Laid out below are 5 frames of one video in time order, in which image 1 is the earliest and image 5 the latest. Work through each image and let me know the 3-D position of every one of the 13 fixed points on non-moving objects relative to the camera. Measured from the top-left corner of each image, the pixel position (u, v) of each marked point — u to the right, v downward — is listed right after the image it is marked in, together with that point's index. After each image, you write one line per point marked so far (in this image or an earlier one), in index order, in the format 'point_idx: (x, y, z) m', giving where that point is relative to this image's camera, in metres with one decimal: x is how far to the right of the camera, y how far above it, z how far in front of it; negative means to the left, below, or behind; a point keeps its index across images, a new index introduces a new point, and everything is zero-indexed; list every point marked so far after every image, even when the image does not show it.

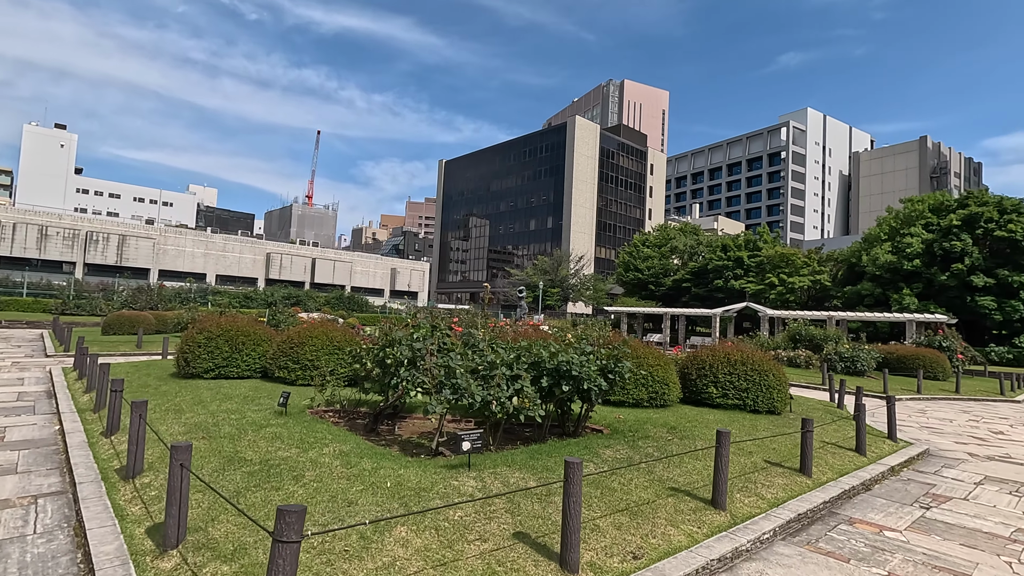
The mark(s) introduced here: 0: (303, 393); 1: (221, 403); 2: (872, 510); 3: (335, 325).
0: (-3.1, -1.6, +7.8) m
1: (-3.8, -1.5, +7.0) m
2: (+3.6, -2.2, +5.3) m
3: (-3.1, -0.7, +9.3) m
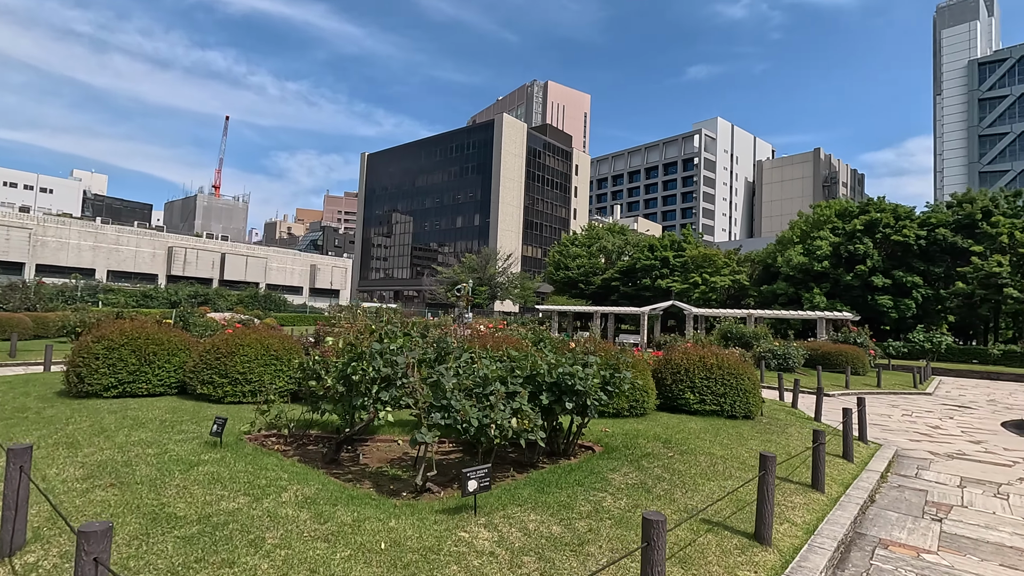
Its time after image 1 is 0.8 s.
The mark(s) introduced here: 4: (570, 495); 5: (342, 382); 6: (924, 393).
0: (-3.4, -1.6, +6.5) m
1: (-4.0, -1.5, +5.6) m
2: (+3.6, -2.2, +5.0) m
3: (-3.6, -0.7, +8.0) m
4: (+0.5, -1.7, +4.4) m
5: (-1.6, -0.9, +5.2) m
6: (+13.1, -3.4, +17.0) m
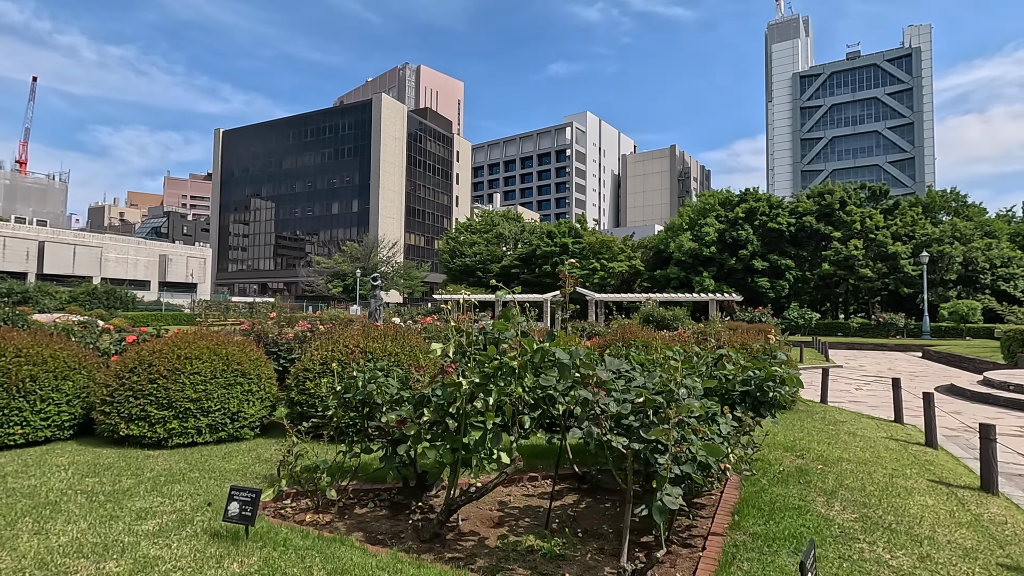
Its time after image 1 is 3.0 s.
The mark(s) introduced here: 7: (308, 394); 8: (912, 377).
0: (-2.4, -1.4, +4.2) m
1: (-2.7, -1.4, +3.2) m
2: (+4.7, -2.0, +4.4) m
3: (-3.0, -0.5, +5.5) m
4: (+1.9, -1.5, +3.0) m
5: (-0.4, -0.8, +3.3) m
6: (+11.2, -2.7, +18.3) m
7: (-2.0, -1.0, +5.3) m
8: (+12.0, -2.7, +16.1) m
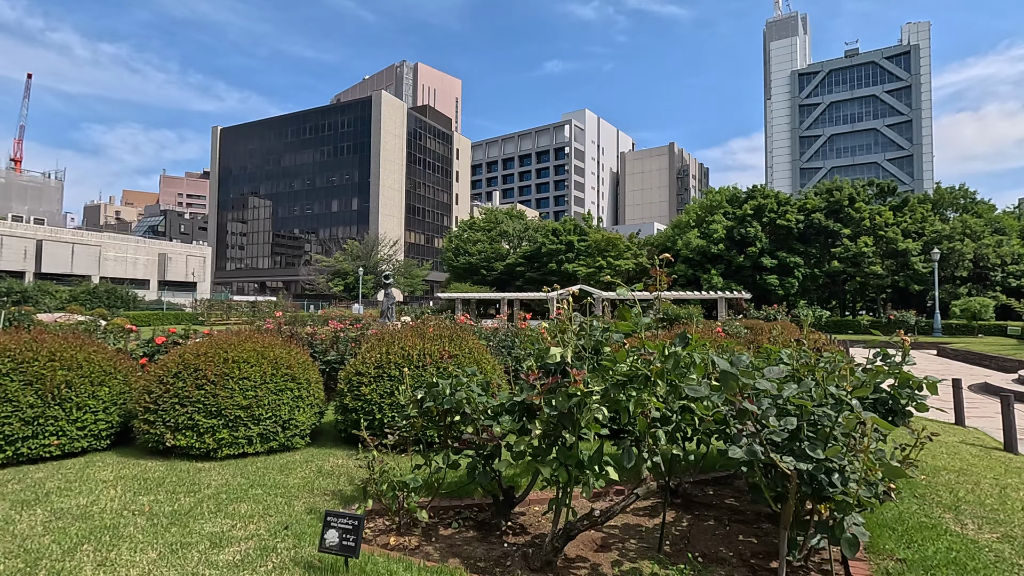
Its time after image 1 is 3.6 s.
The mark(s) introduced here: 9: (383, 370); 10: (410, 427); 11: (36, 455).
0: (-1.7, -1.4, +3.8) m
1: (-2.1, -1.4, +2.8) m
2: (+5.4, -1.9, +4.0) m
3: (-2.3, -0.5, +5.1) m
4: (+2.5, -1.5, +2.7) m
5: (+0.3, -0.8, +2.9) m
6: (+11.7, -2.6, +18.0) m
7: (-1.4, -1.0, +4.9) m
8: (+12.6, -2.6, +15.8) m
9: (-1.2, -0.8, +4.9) m
10: (-0.7, -1.0, +3.8) m
11: (-3.9, -1.4, +4.4) m
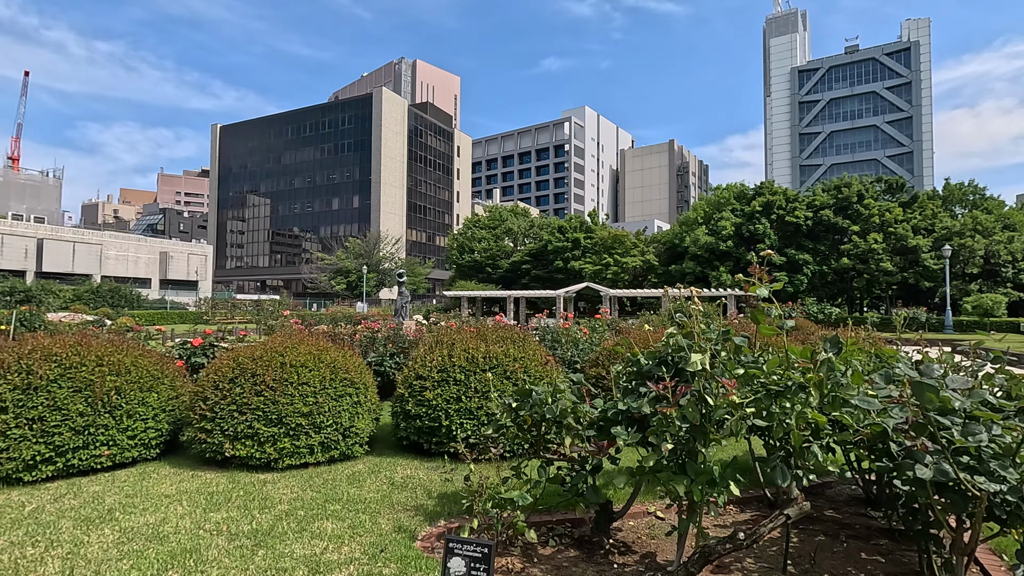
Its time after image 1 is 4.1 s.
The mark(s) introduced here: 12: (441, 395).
0: (-1.1, -1.4, +3.6) m
1: (-1.4, -1.4, +2.5) m
2: (+6.0, -1.9, +3.8) m
3: (-1.7, -0.5, +4.9) m
4: (+3.2, -1.5, +2.4) m
5: (+0.9, -0.8, +2.7) m
6: (+12.3, -2.5, +17.8) m
7: (-0.7, -1.0, +4.6) m
8: (+13.2, -2.5, +15.6) m
9: (-0.6, -0.8, +4.7) m
10: (-0.1, -1.0, +3.6) m
11: (-3.3, -1.4, +4.1) m
12: (-0.6, -0.9, +4.6) m
